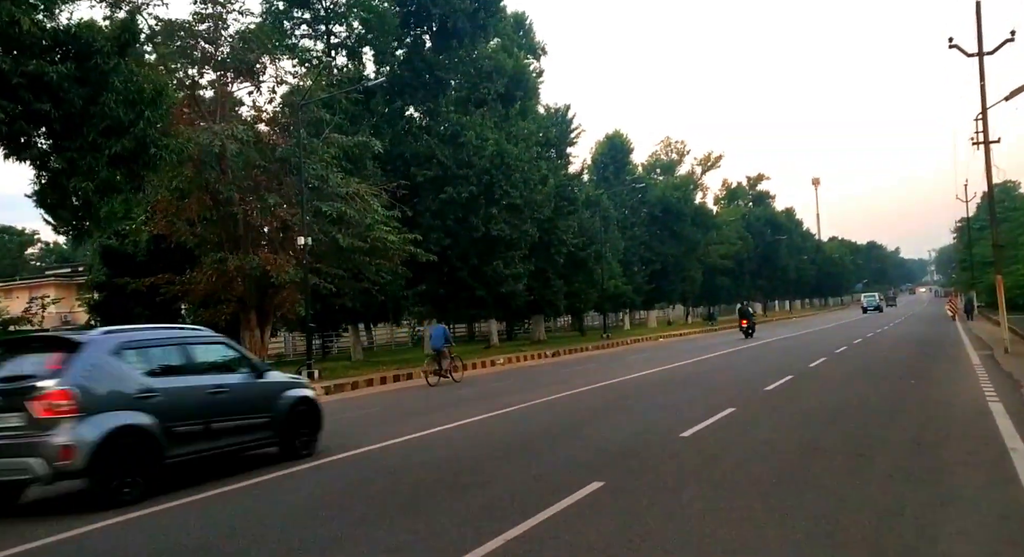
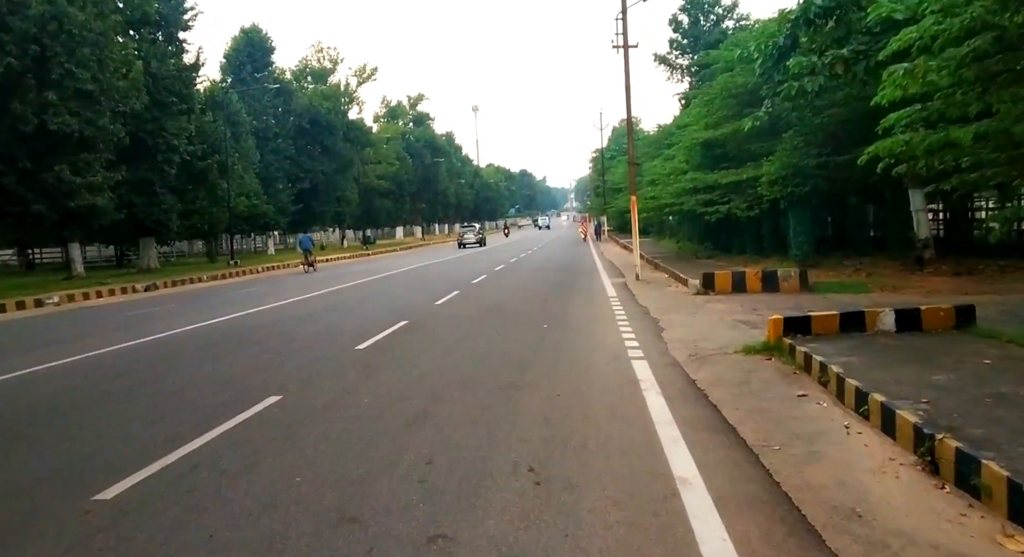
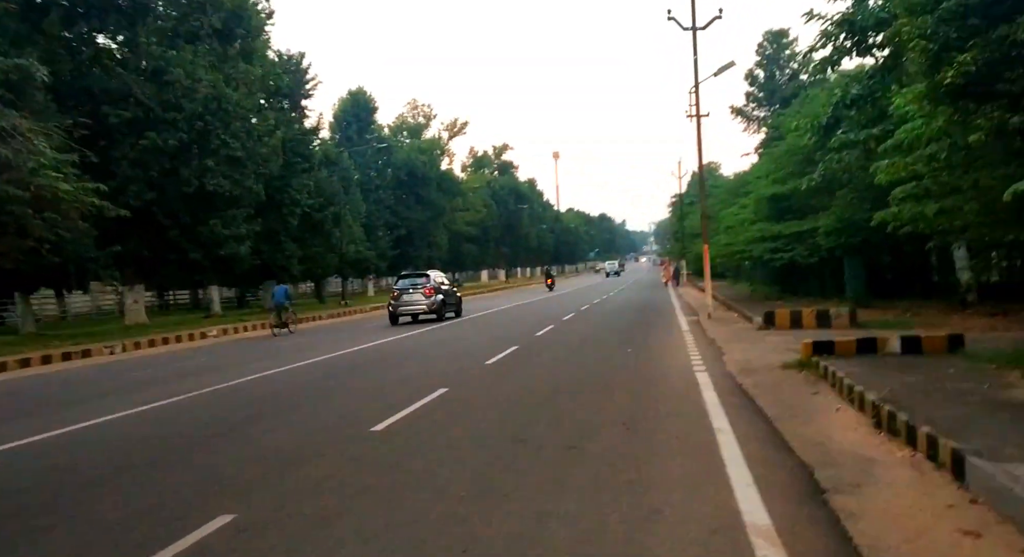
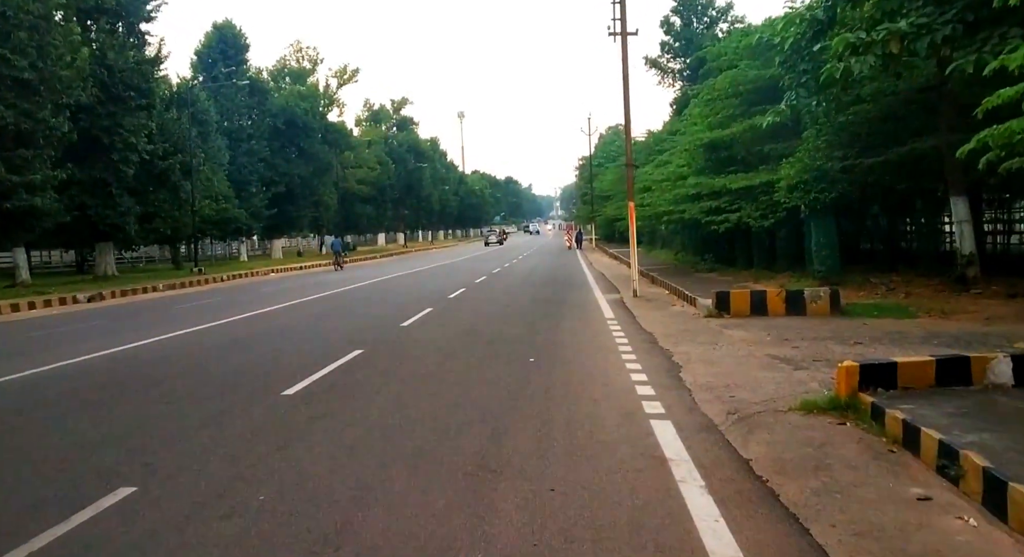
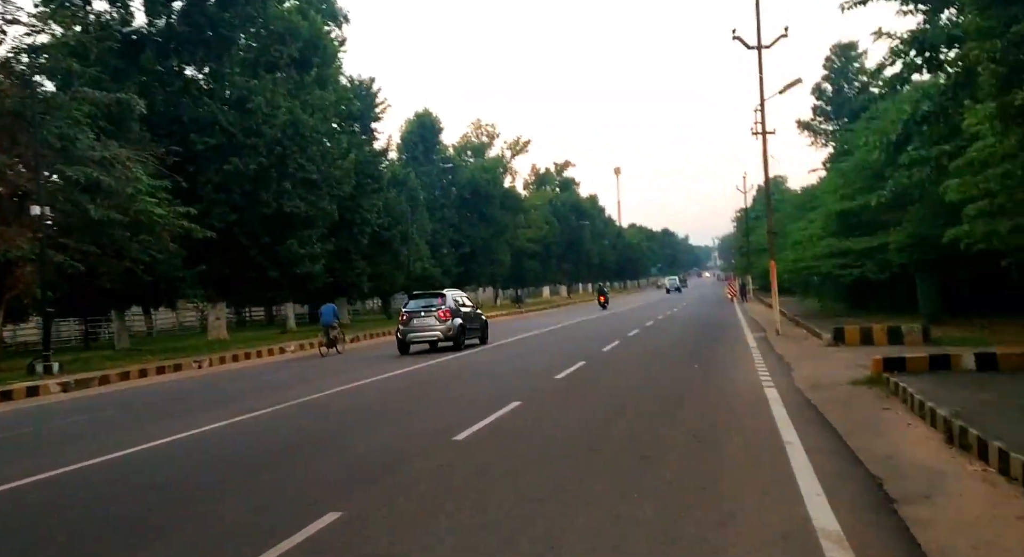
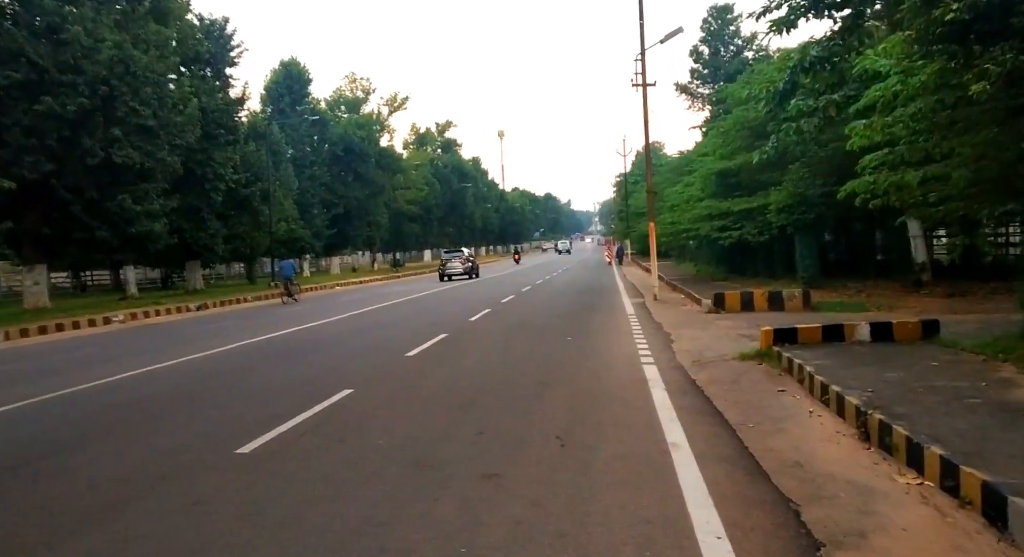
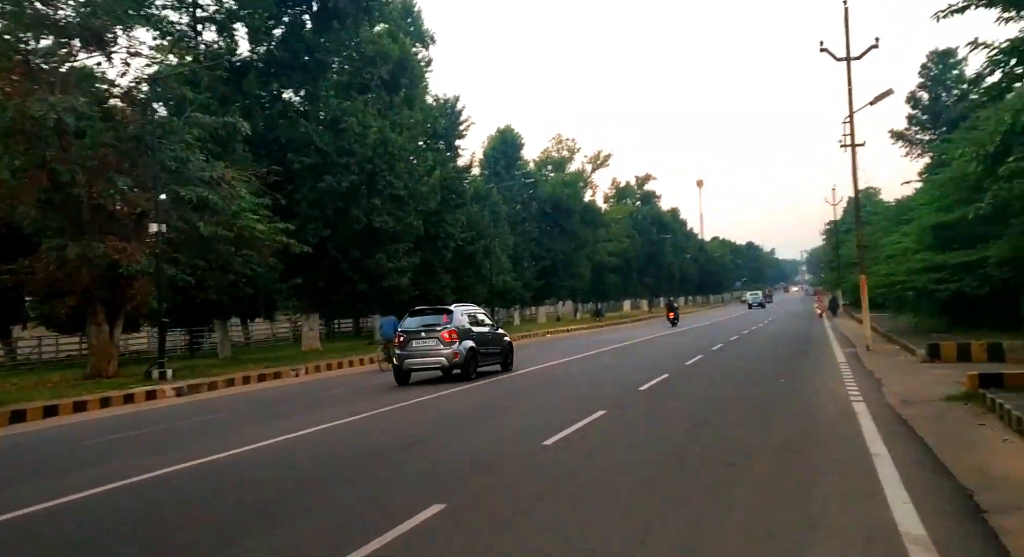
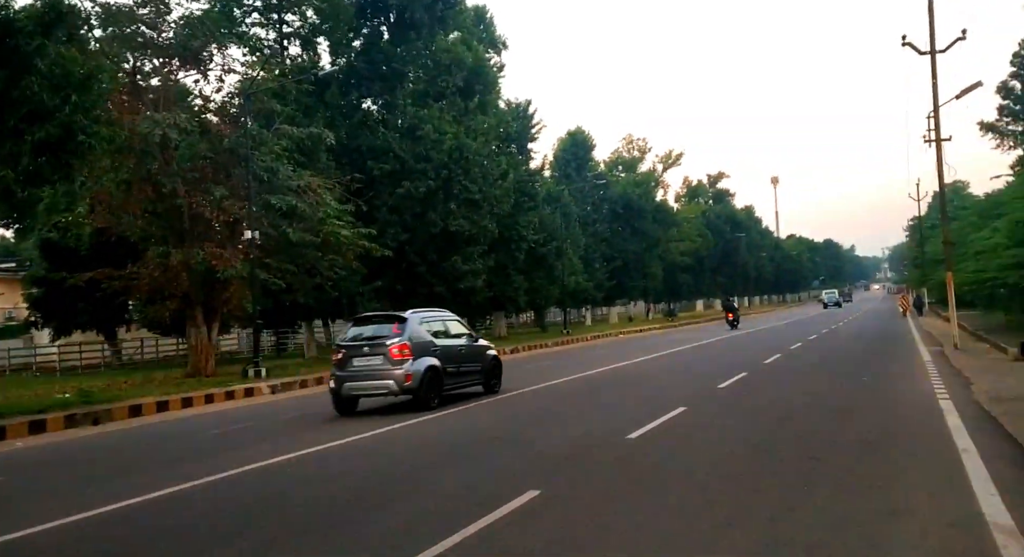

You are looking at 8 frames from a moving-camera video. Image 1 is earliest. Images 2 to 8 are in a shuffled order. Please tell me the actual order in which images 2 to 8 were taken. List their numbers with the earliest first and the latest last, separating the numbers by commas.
8, 7, 5, 3, 6, 2, 4
